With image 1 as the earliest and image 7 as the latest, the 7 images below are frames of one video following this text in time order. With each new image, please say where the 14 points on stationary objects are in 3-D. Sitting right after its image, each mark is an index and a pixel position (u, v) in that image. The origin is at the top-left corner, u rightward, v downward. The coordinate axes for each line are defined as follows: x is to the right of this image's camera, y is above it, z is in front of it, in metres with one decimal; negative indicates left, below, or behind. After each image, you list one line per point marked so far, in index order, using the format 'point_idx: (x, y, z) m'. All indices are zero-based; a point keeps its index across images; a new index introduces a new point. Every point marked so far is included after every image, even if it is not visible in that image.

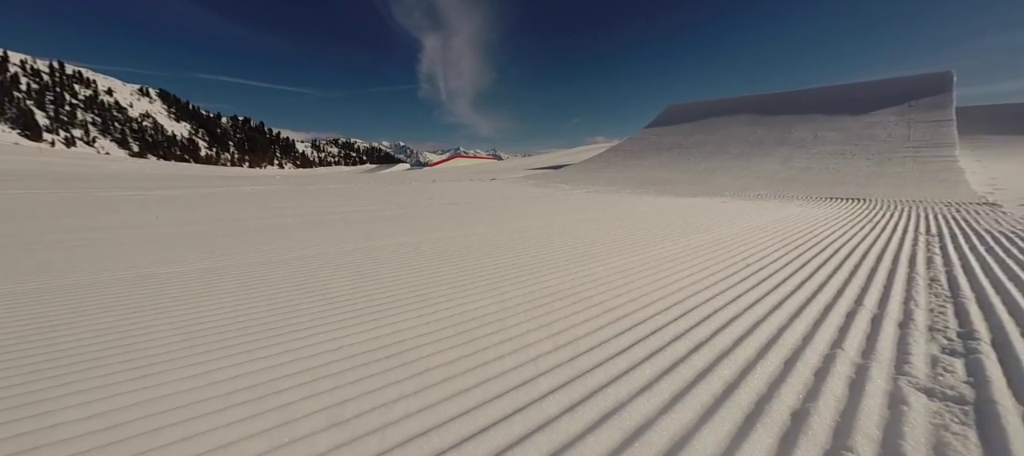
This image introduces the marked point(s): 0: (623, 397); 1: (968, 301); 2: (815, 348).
0: (+0.6, -1.0, +1.8) m
1: (+3.7, -0.6, +2.5) m
2: (+2.0, -0.8, +2.1) m
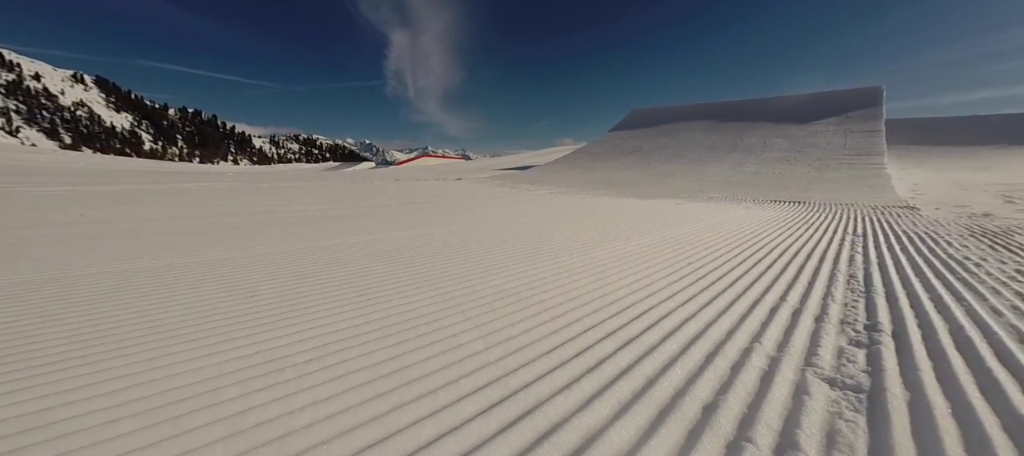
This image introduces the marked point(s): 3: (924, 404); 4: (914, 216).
0: (+0.2, -0.9, +1.7) m
1: (+3.2, -0.6, +2.7) m
2: (+1.5, -0.8, +2.1) m
3: (+2.1, -0.9, +1.6) m
4: (+6.6, +0.2, +5.1) m
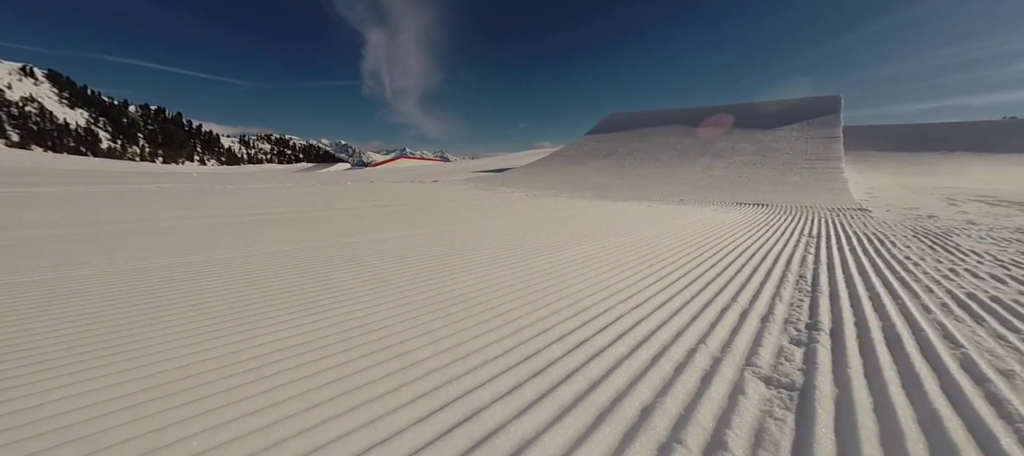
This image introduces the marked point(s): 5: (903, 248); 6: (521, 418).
0: (-0.2, -1.0, +1.7) m
1: (+2.8, -0.6, +2.8) m
2: (+1.2, -0.8, +2.2) m
3: (+1.8, -0.9, +1.7) m
4: (+6.1, +0.2, +5.4) m
5: (+4.9, -0.2, +3.9) m
6: (+0.1, -1.0, +1.6) m
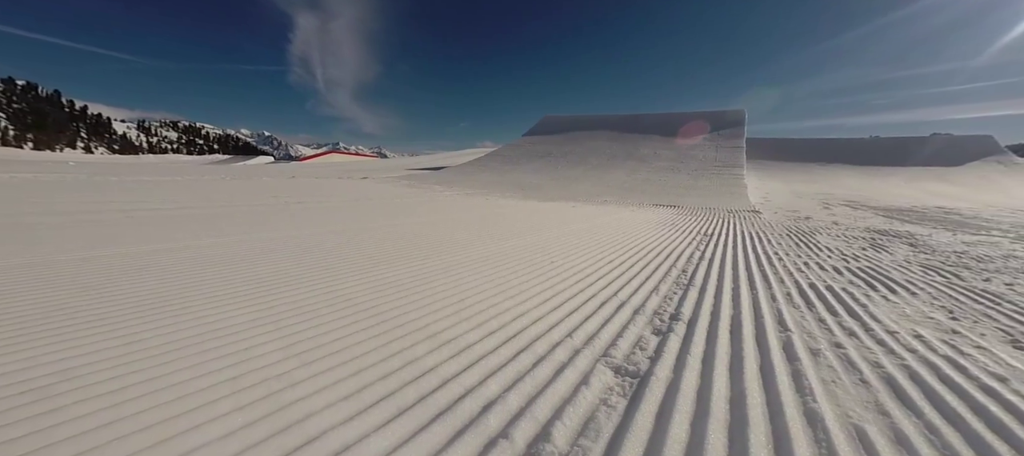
0: (-1.0, -0.9, +1.5) m
1: (+1.8, -0.6, +3.0) m
2: (+0.3, -0.8, +2.2) m
3: (+0.9, -0.9, +1.8) m
4: (+4.7, +0.2, +6.0) m
5: (+3.7, -0.2, +4.4) m
6: (-0.8, -0.9, +1.5) m
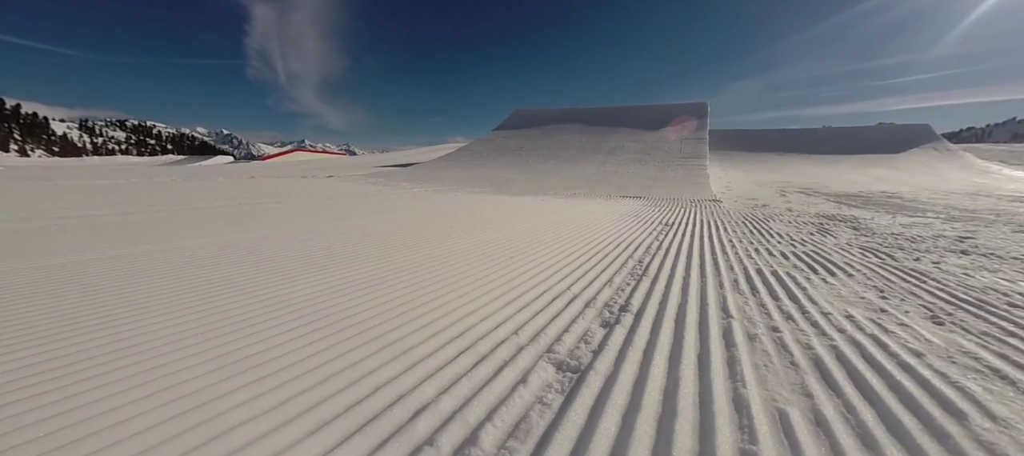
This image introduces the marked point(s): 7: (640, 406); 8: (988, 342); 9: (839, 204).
0: (-1.3, -0.9, +1.4) m
1: (+1.3, -0.5, +3.0) m
2: (-0.1, -0.8, +2.1) m
3: (+0.6, -0.9, +1.8) m
4: (+4.1, +0.4, +6.2) m
5: (+3.2, -0.1, +4.5) m
6: (-1.1, -1.0, +1.4) m
7: (+0.6, -0.9, +1.6) m
8: (+3.1, -0.7, +2.0) m
9: (+6.5, +0.5, +6.2) m
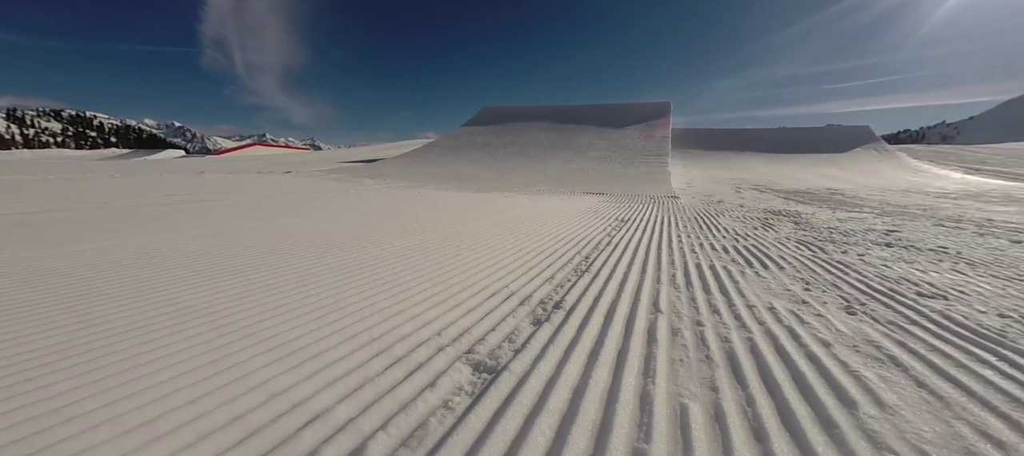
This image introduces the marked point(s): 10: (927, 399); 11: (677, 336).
0: (-1.8, -0.9, +1.3) m
1: (+0.8, -0.5, +3.0) m
2: (-0.6, -0.7, +2.1) m
3: (+0.1, -0.8, +1.7) m
4: (+3.4, +0.5, +6.3) m
5: (+2.5, 0.0, +4.6) m
6: (-1.6, -0.9, +1.3) m
7: (+0.2, -0.9, +1.5) m
8: (+2.6, -0.7, +2.1) m
9: (+5.8, +0.6, +6.4) m
10: (+2.1, -0.9, +1.6) m
11: (+1.1, -0.7, +2.1) m
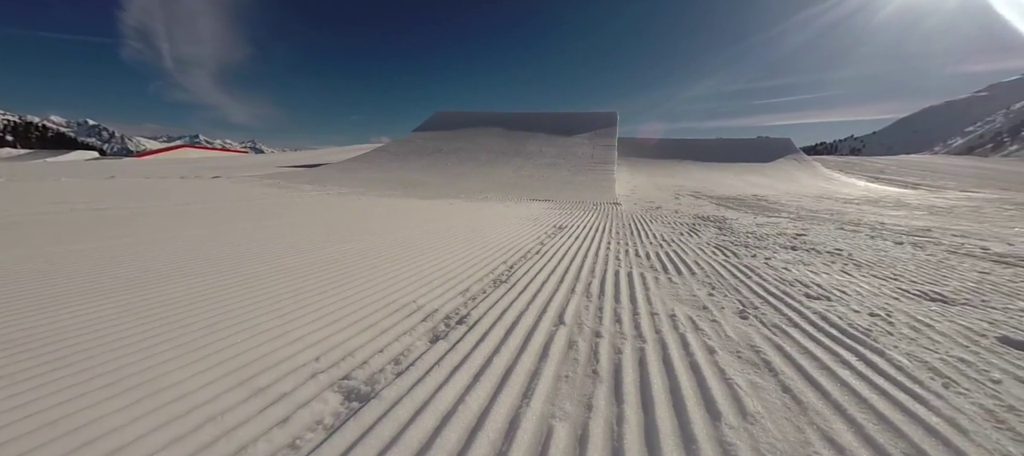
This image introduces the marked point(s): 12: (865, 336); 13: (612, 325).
0: (-2.5, -1.0, +1.0) m
1: (0.0, -0.5, +3.0) m
2: (-1.3, -0.8, +1.9) m
3: (-0.6, -0.9, +1.6) m
4: (+2.3, +0.4, +6.5) m
5: (+1.6, -0.1, +4.7) m
6: (-2.2, -1.0, +1.0) m
7: (-0.5, -1.0, +1.4) m
8: (+1.9, -0.8, +2.2) m
9: (+4.7, +0.5, +6.8) m
10: (+1.4, -0.9, +1.6) m
11: (+0.4, -0.8, +2.1) m
12: (+2.5, -0.8, +2.2) m
13: (+0.8, -0.7, +2.3) m
